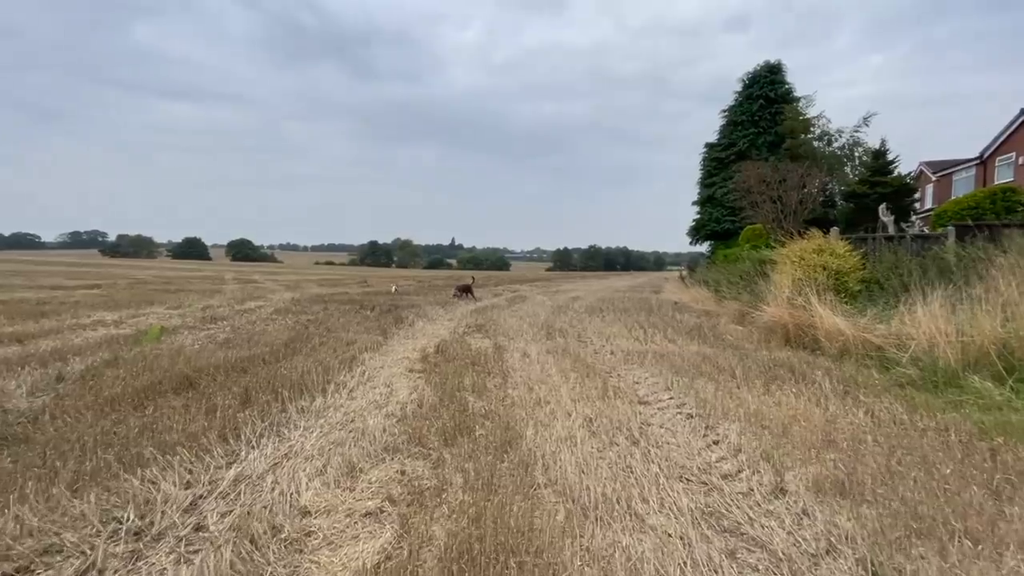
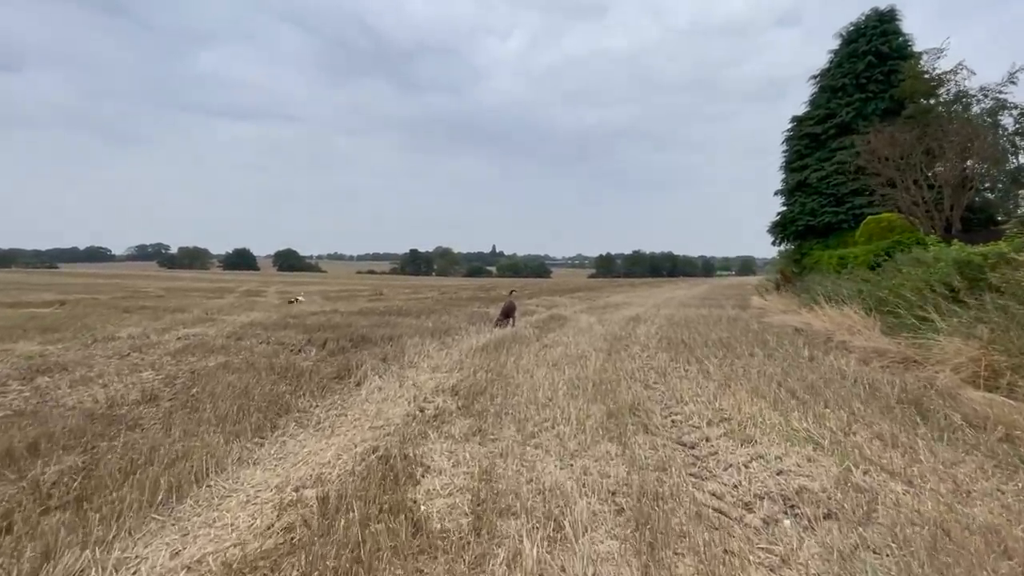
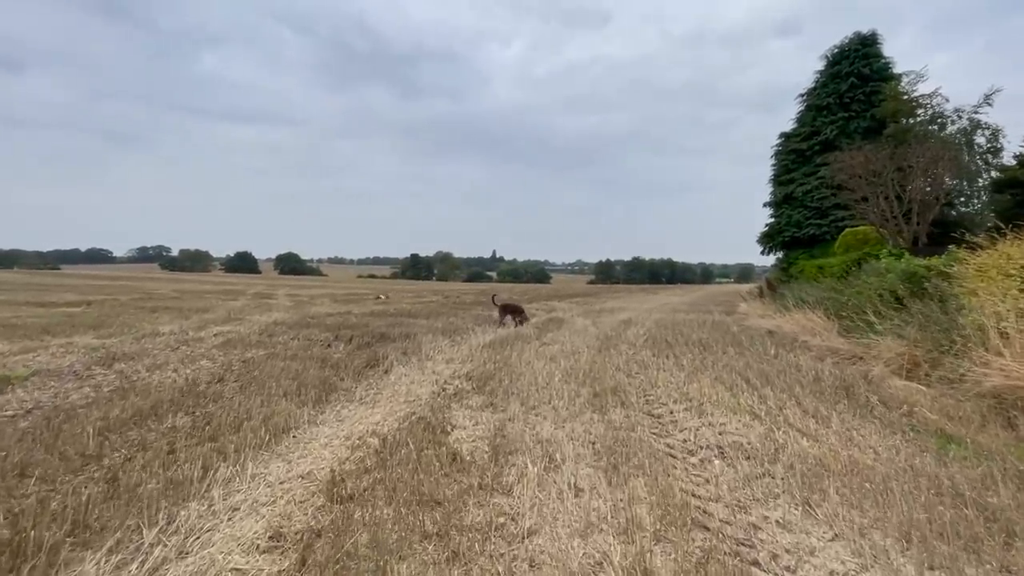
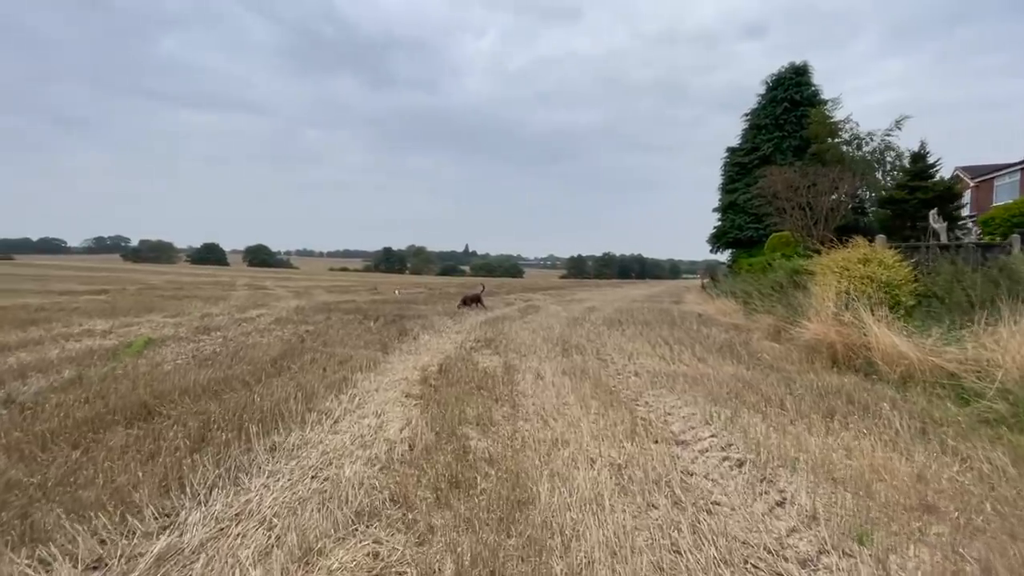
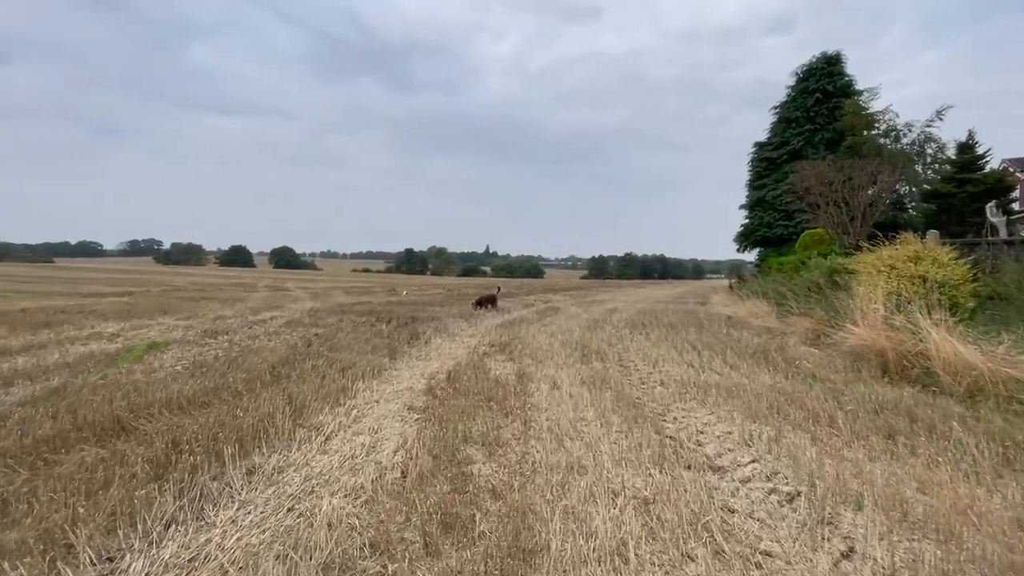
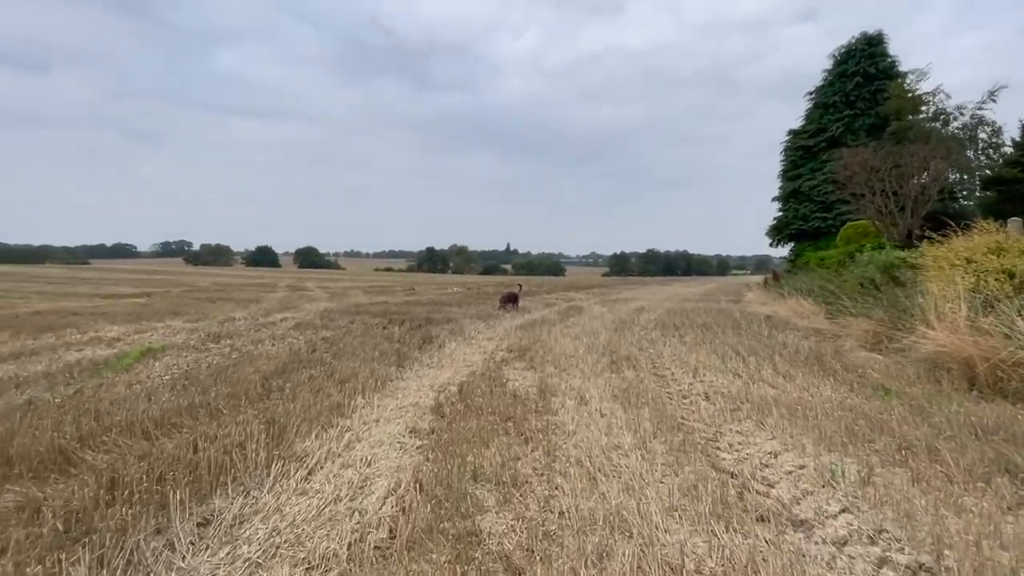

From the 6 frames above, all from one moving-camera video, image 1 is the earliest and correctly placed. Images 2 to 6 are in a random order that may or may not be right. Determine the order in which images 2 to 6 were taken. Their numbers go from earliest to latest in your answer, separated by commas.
4, 5, 6, 3, 2
